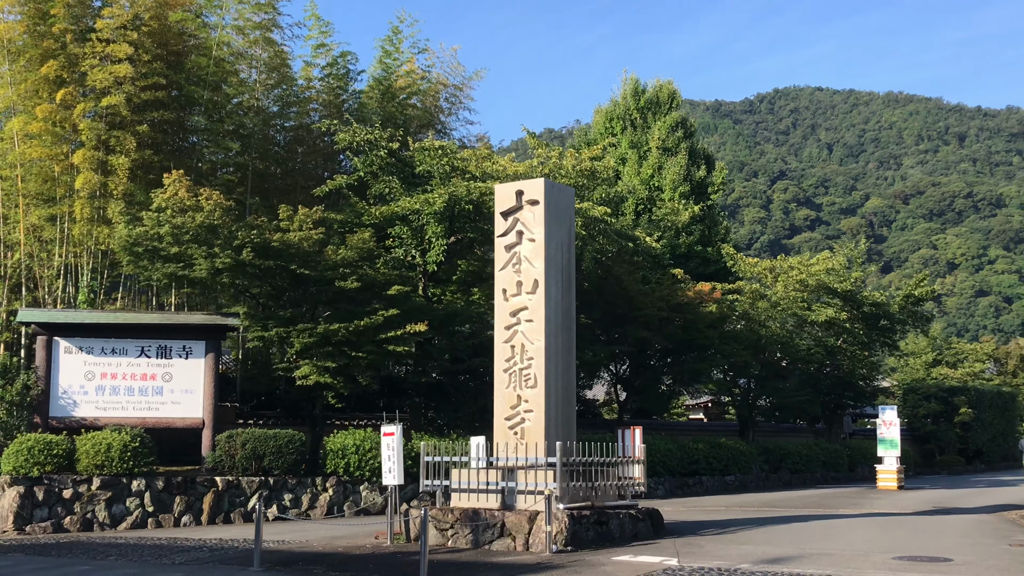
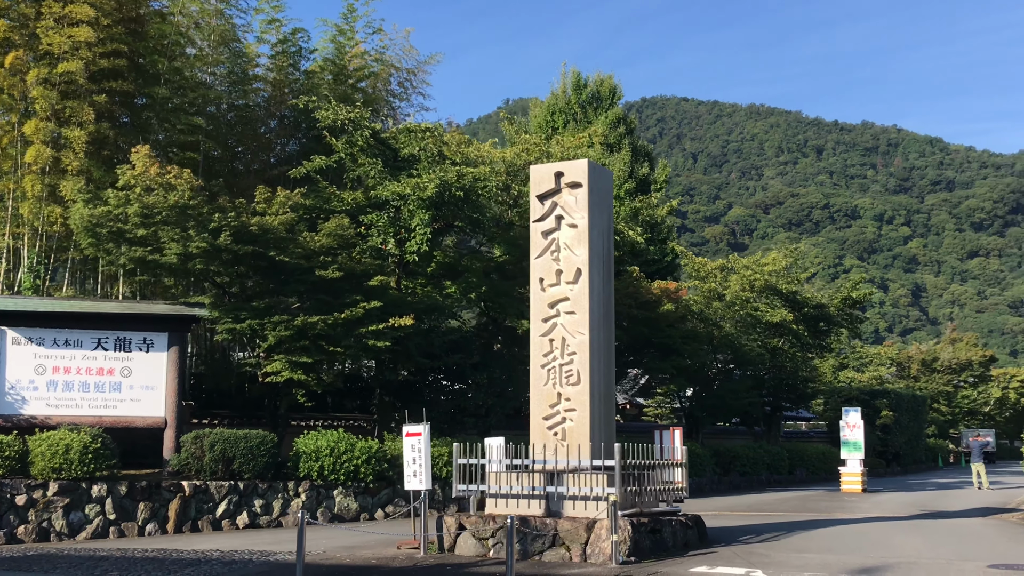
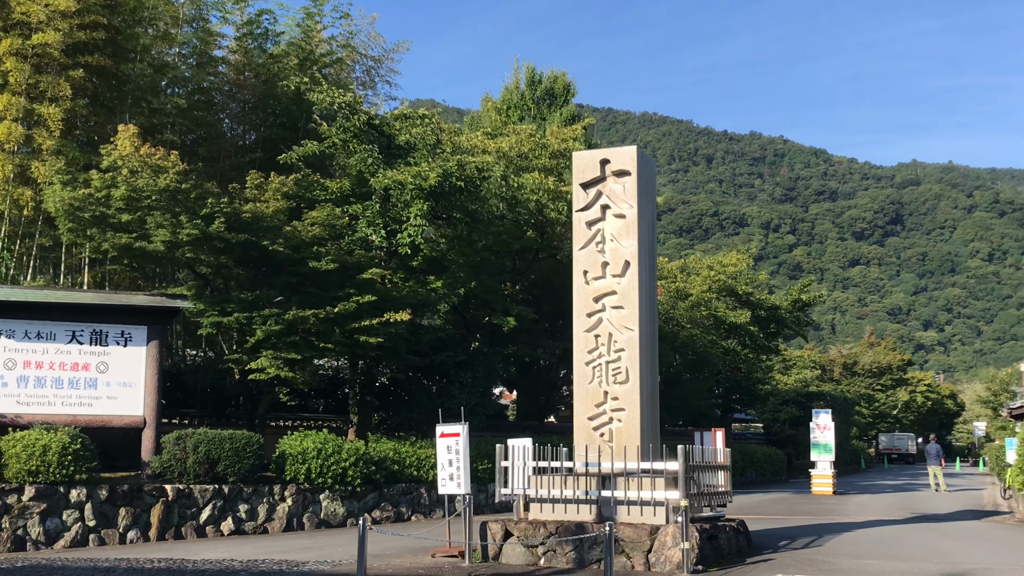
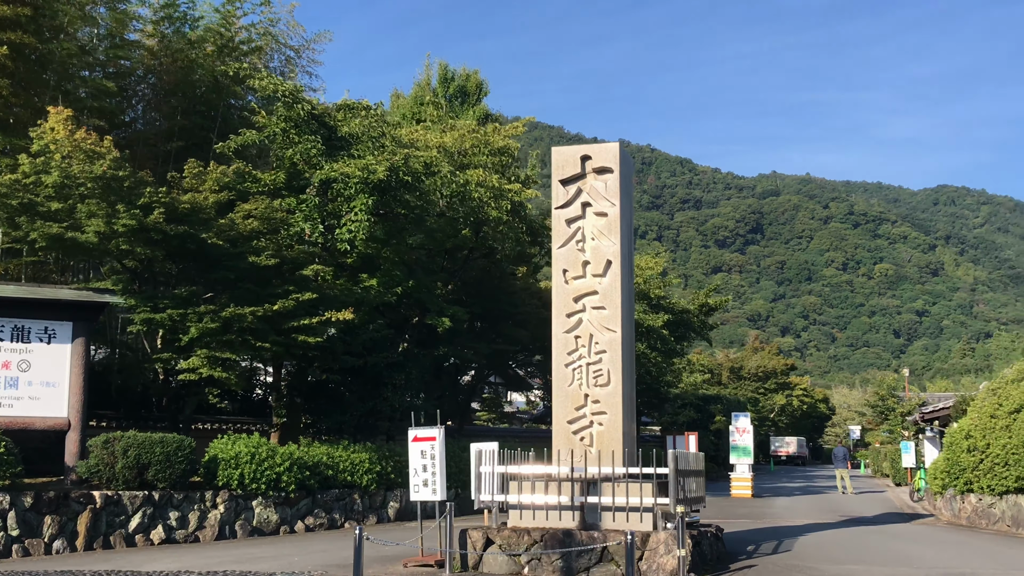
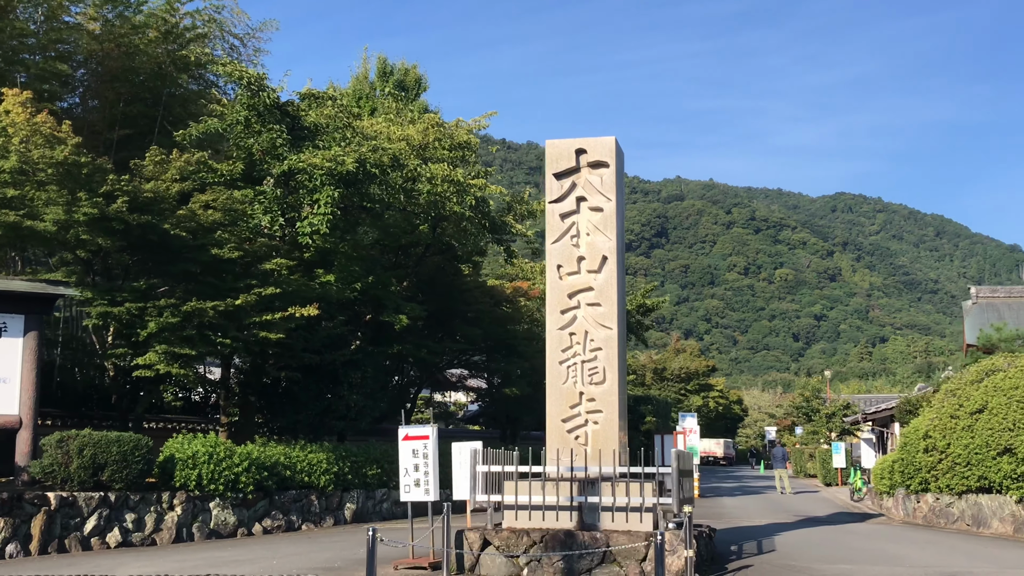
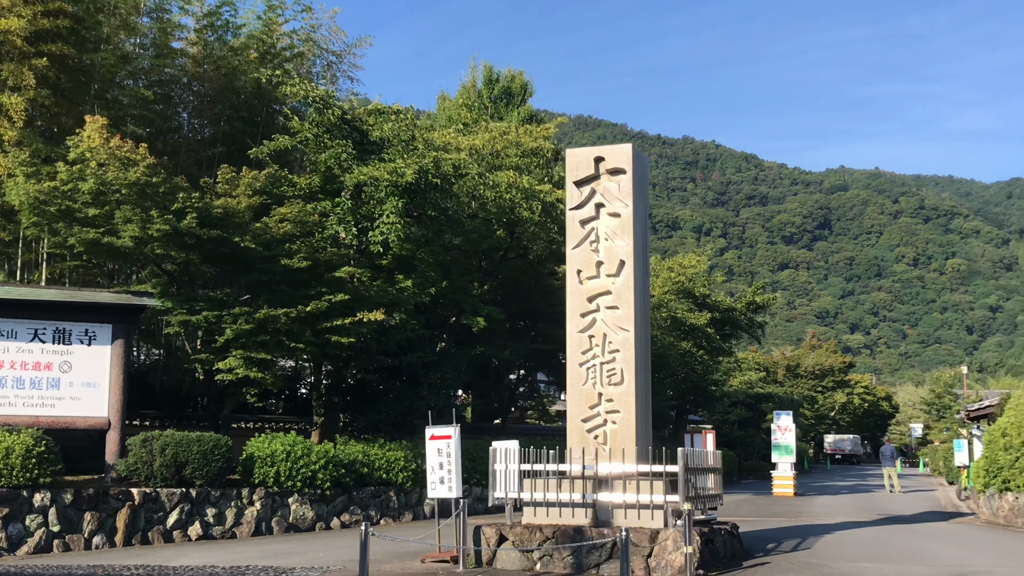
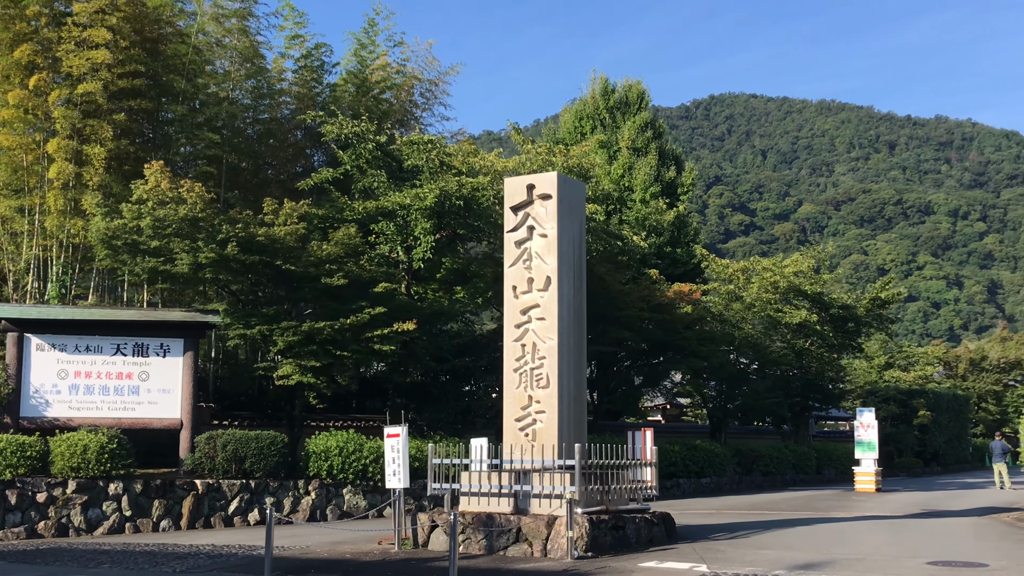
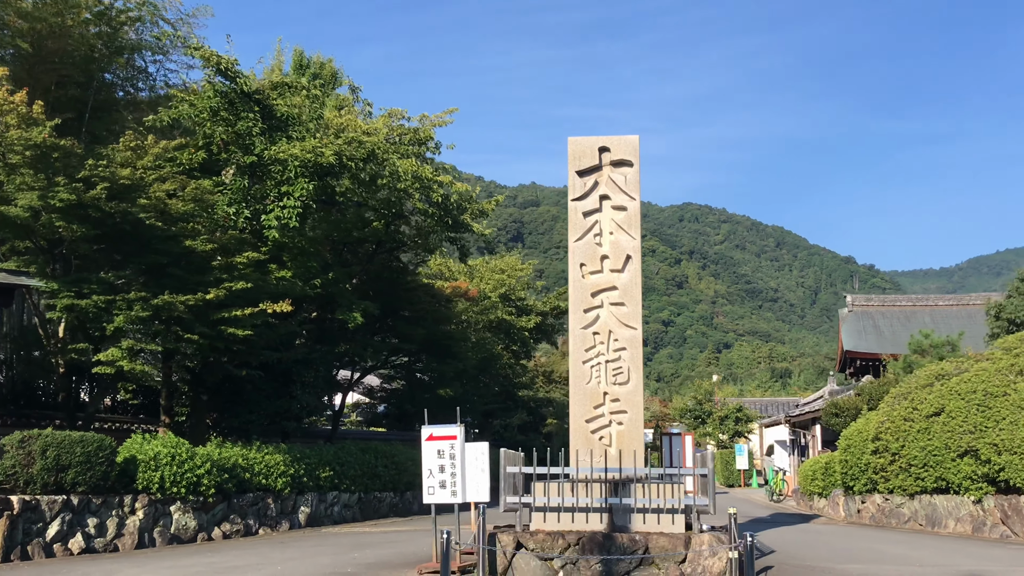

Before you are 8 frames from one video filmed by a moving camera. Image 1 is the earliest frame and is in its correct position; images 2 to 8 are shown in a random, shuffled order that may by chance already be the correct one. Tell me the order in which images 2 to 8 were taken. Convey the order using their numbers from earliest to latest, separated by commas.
7, 2, 3, 6, 4, 5, 8
